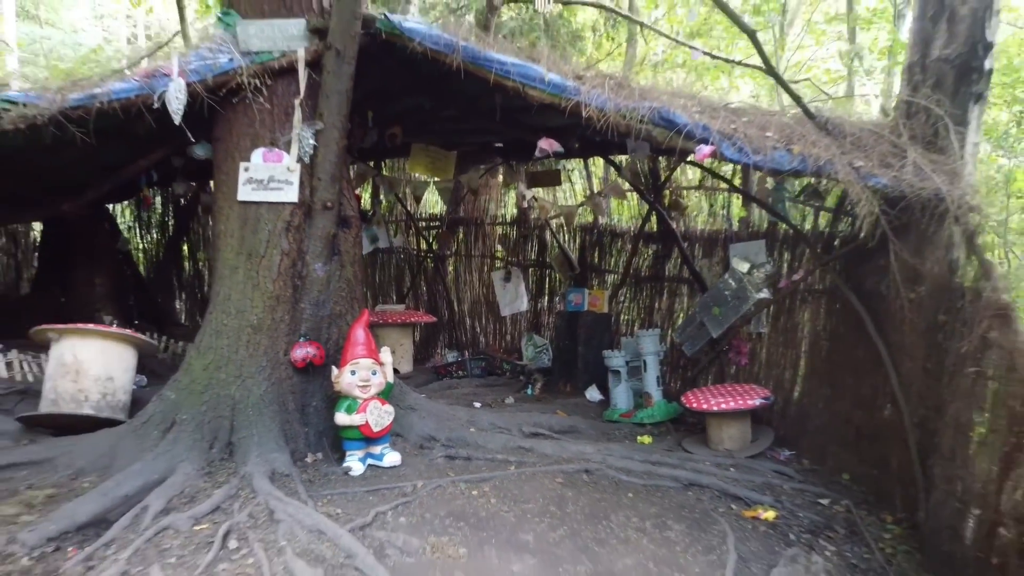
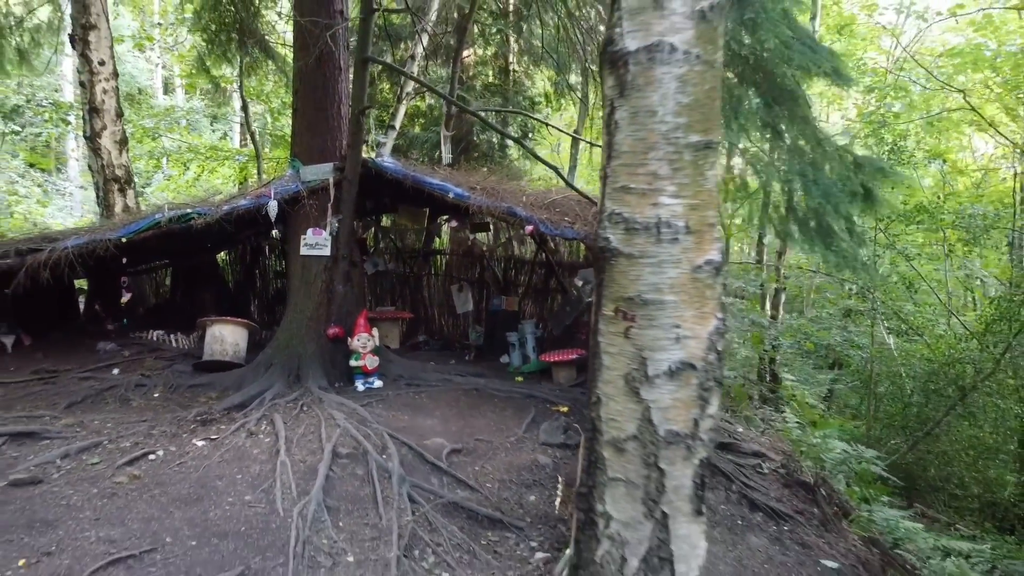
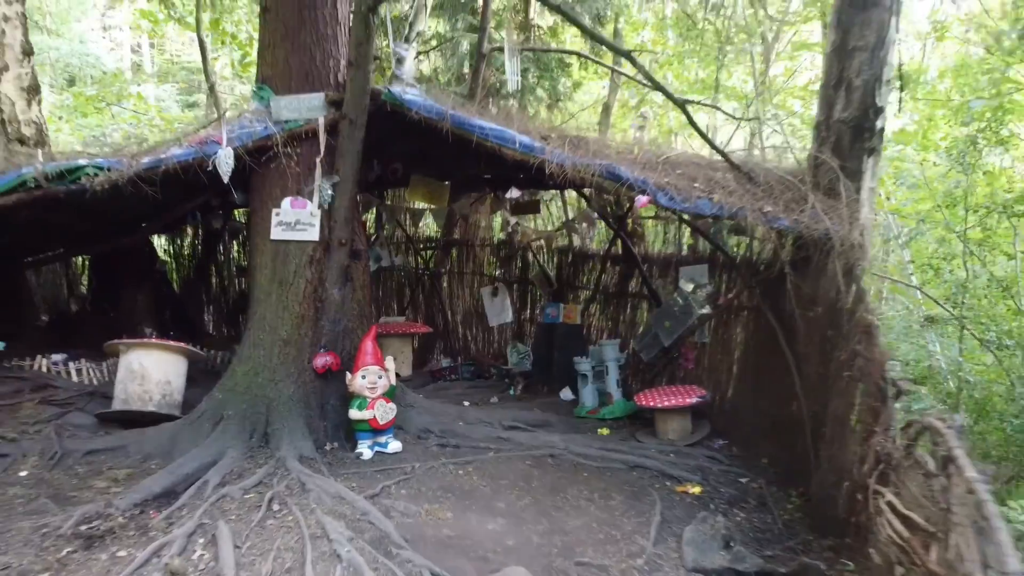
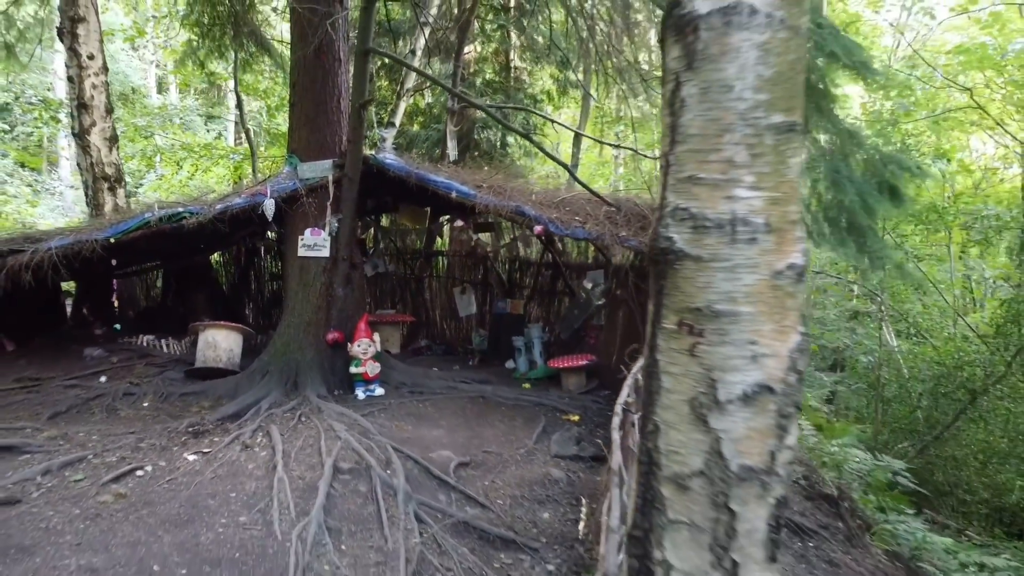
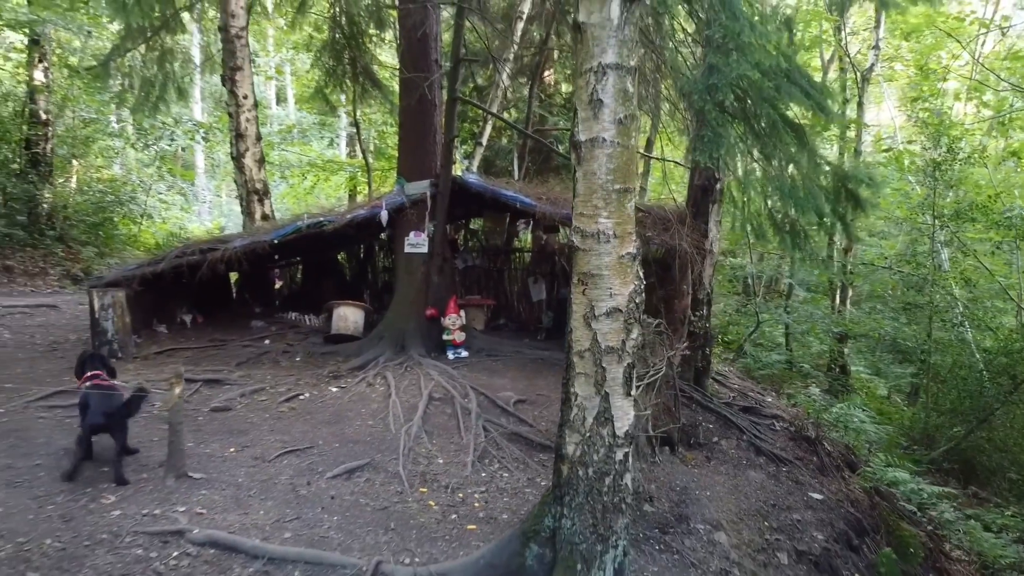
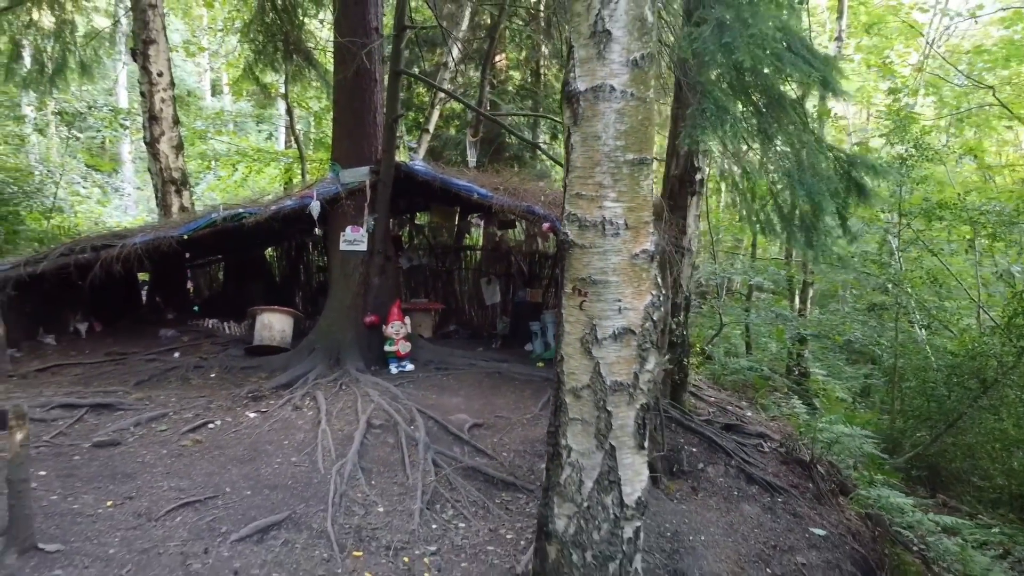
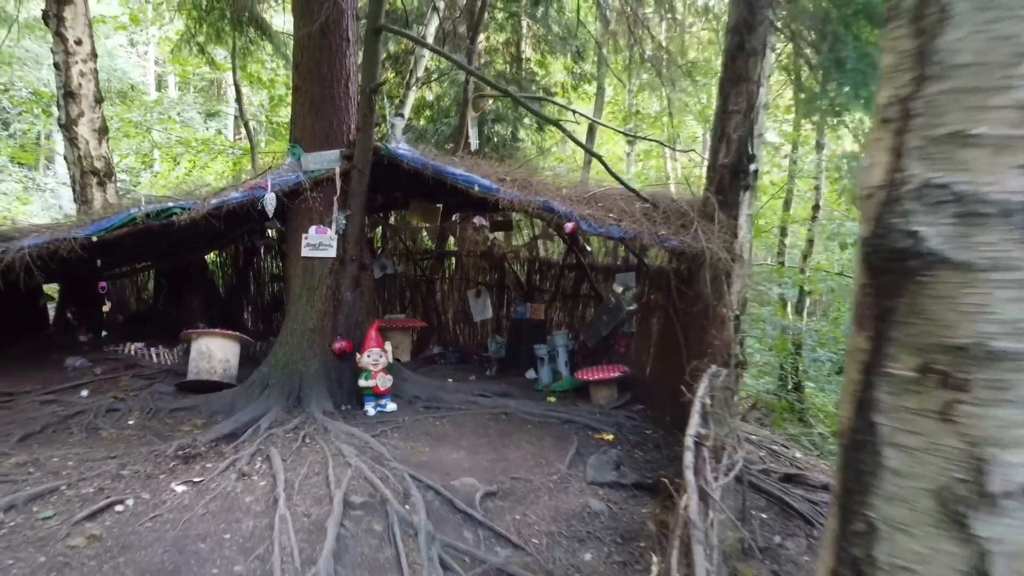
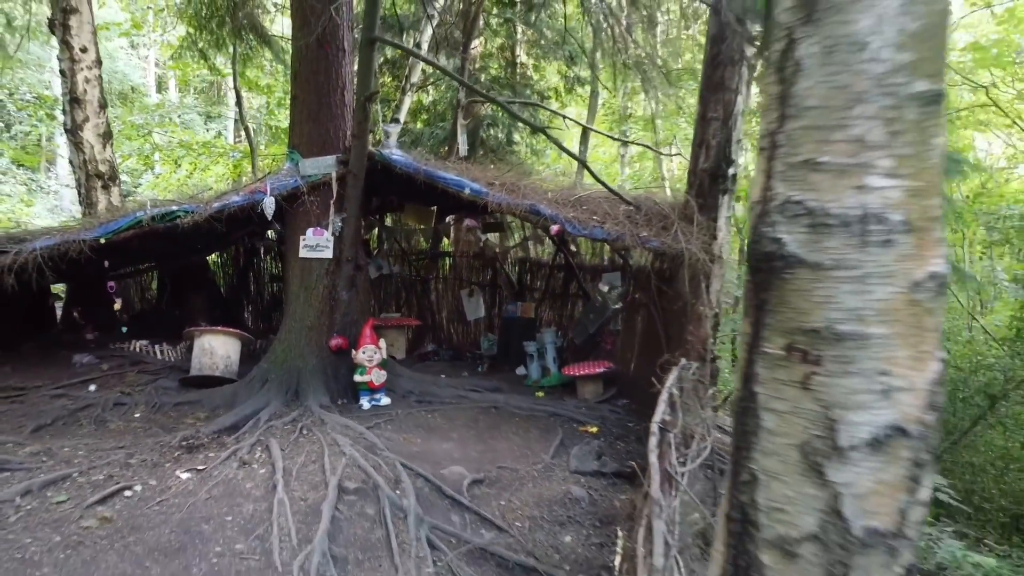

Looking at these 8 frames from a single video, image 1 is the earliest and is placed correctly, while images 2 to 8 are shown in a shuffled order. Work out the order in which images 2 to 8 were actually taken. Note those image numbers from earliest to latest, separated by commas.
3, 7, 8, 4, 2, 6, 5
